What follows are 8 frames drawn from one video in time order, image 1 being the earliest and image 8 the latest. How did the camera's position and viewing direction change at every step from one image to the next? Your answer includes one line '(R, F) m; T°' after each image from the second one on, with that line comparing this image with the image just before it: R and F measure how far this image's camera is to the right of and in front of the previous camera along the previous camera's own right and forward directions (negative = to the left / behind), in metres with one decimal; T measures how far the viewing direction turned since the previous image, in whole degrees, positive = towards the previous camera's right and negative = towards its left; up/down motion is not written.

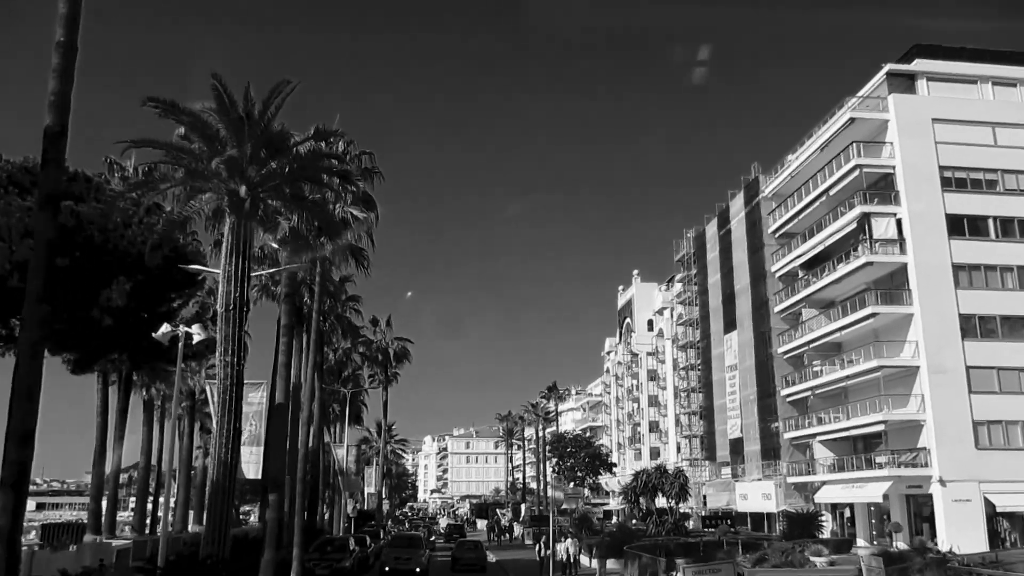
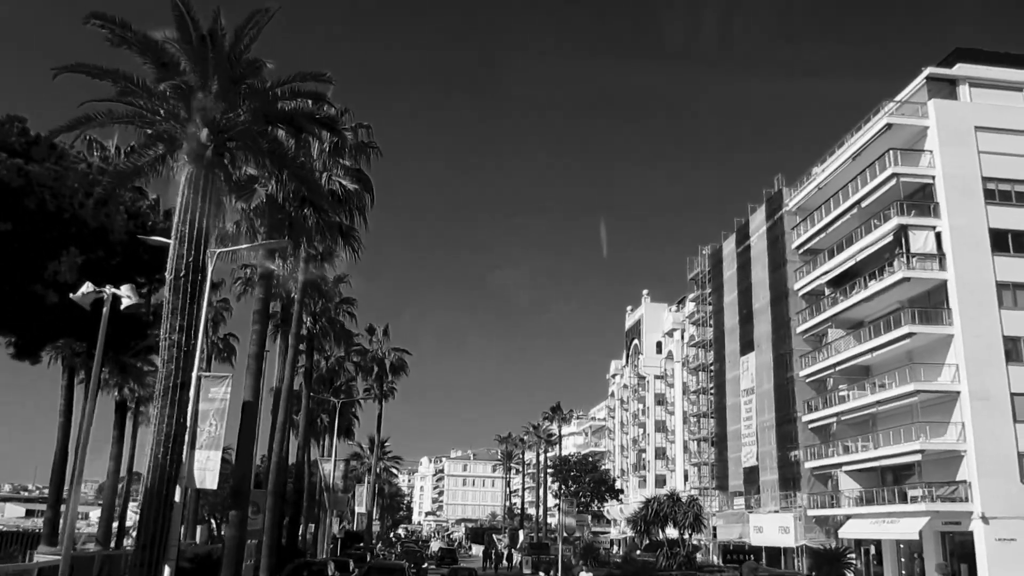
(-0.2, +3.2) m; 0°
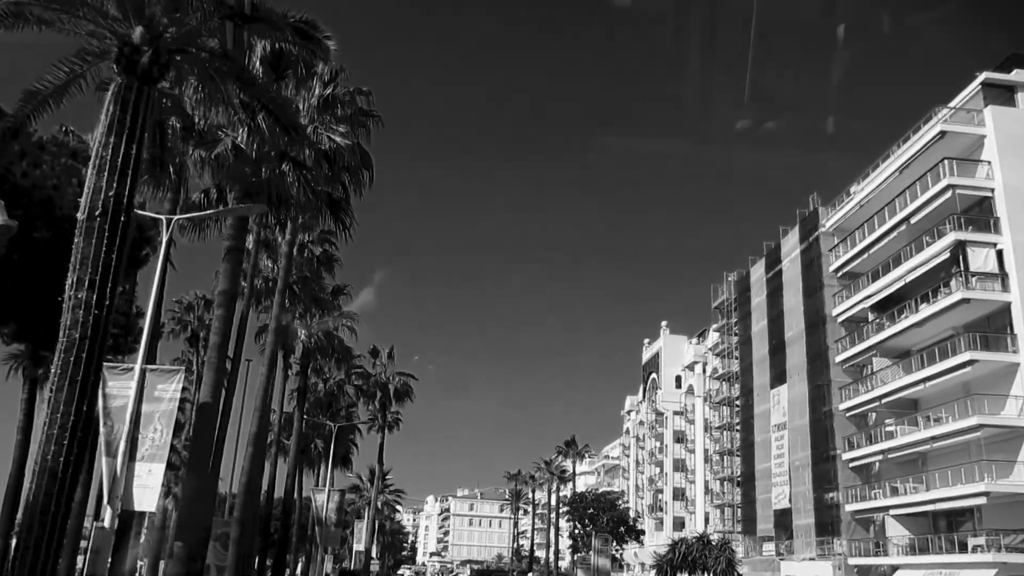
(-0.2, +3.6) m; -1°
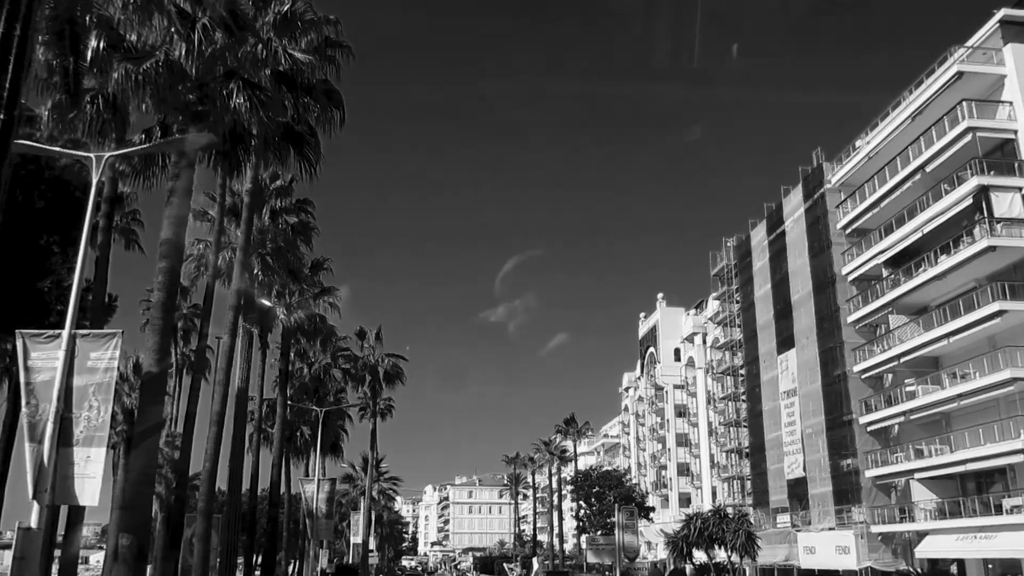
(-0.2, +2.5) m; +1°
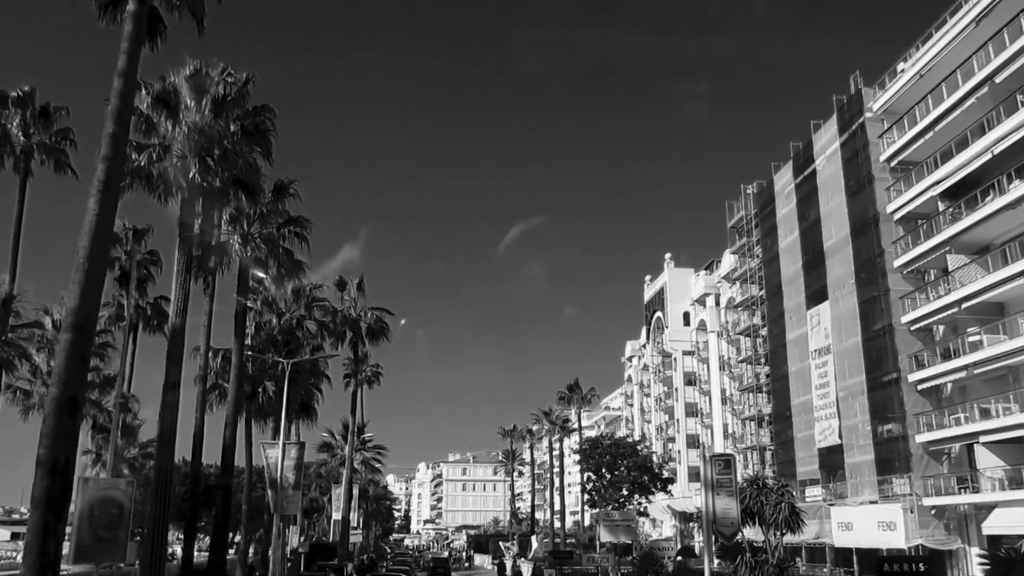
(-0.3, +5.4) m; 0°
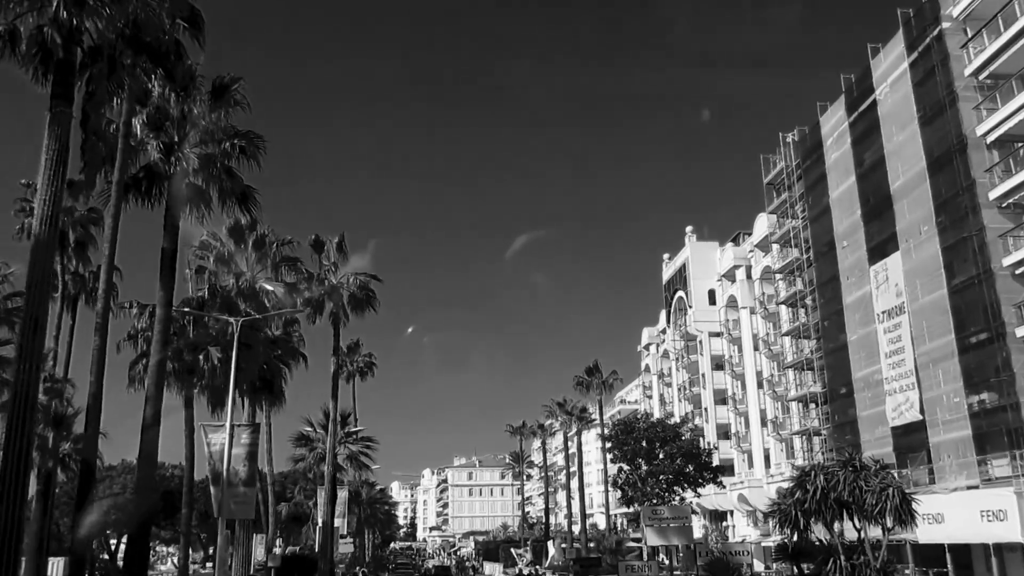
(-0.4, +6.9) m; 0°
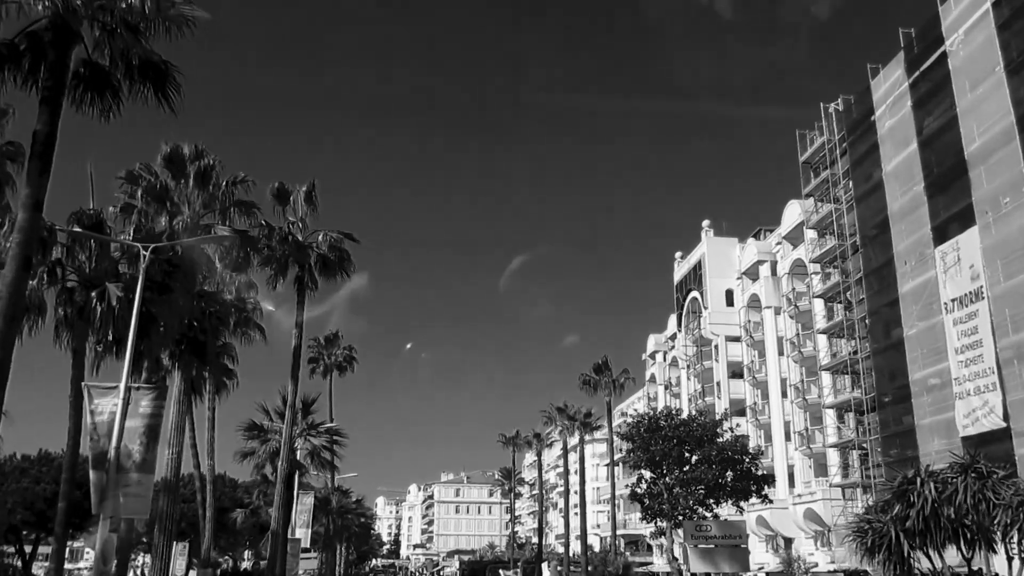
(-0.3, +6.0) m; 0°
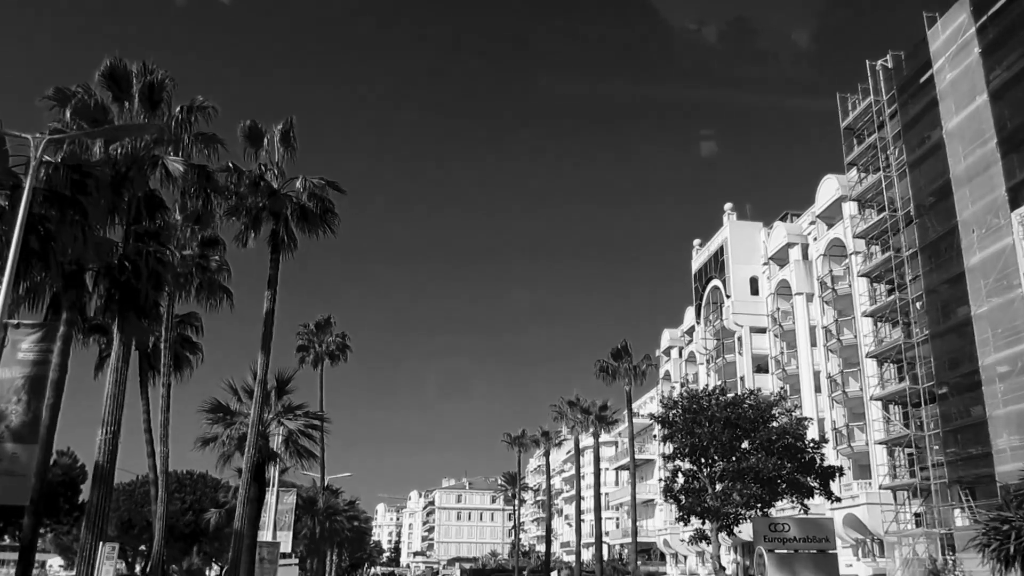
(-0.3, +4.4) m; 0°
